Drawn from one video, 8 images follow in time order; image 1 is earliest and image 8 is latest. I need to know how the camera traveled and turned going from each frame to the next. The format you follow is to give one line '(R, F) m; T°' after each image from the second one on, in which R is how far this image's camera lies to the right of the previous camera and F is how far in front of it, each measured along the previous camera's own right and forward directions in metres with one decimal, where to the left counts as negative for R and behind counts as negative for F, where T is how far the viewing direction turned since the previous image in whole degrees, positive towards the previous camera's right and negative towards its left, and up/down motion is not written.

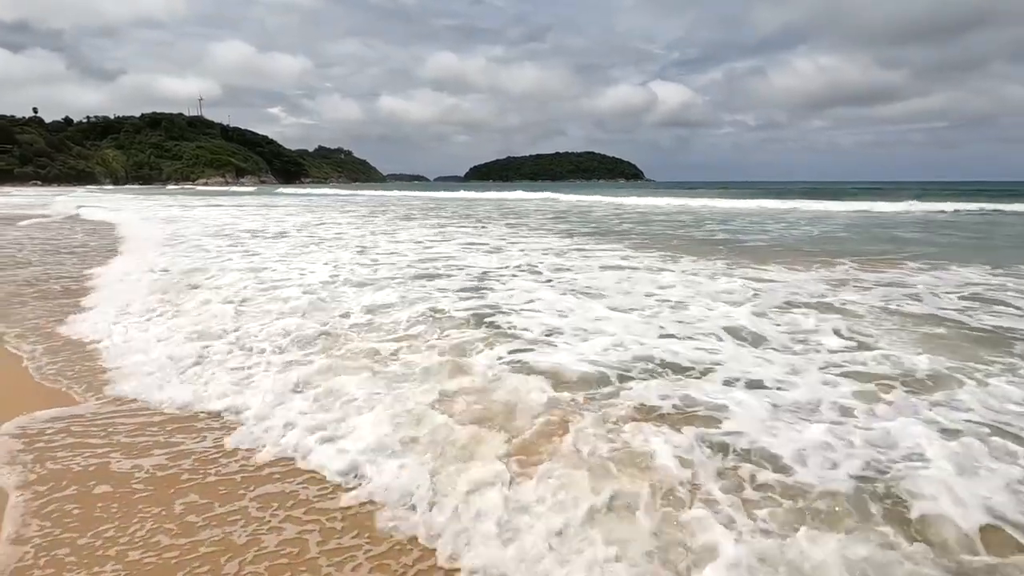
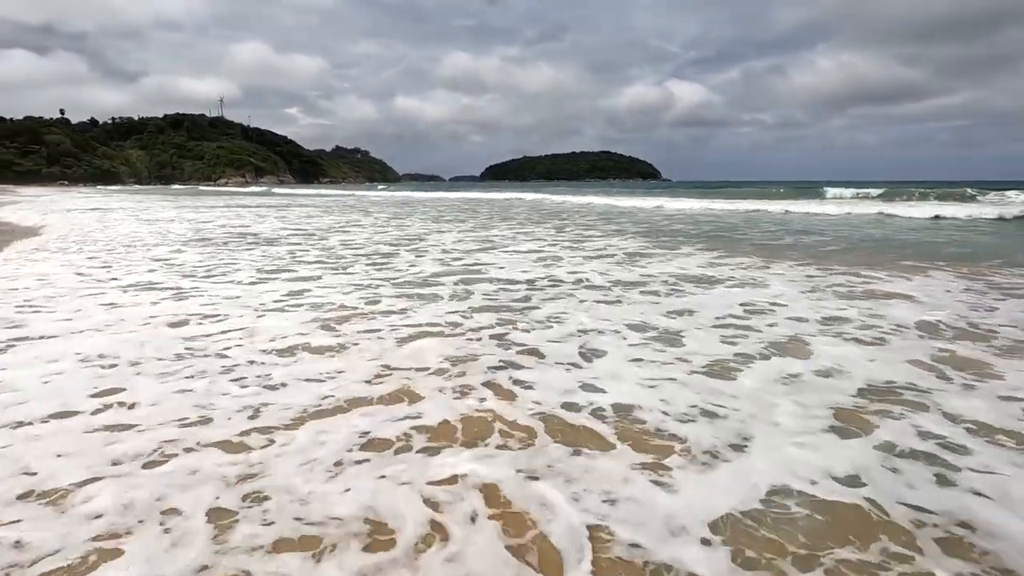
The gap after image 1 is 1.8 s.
(-0.5, +2.5) m; -2°
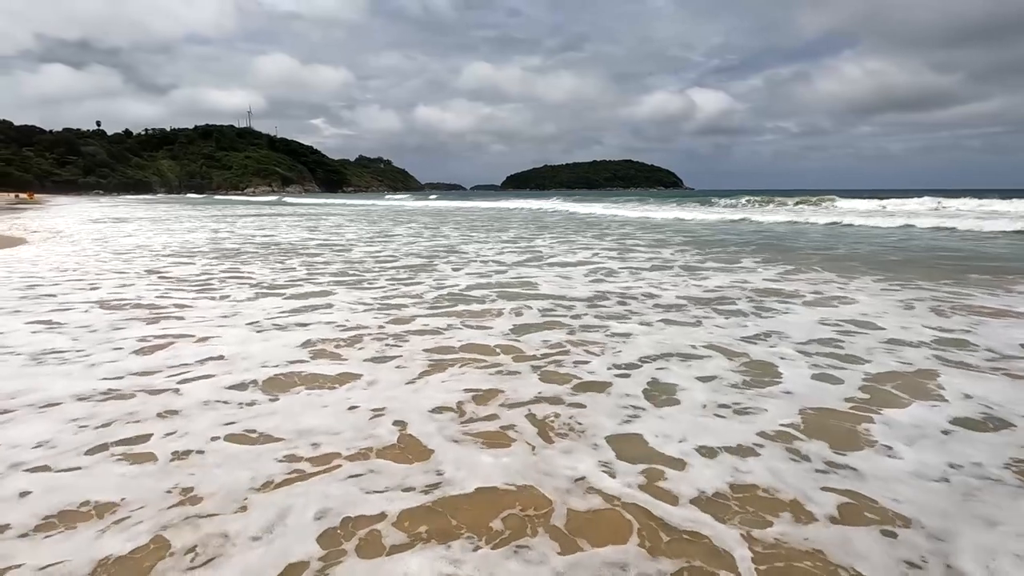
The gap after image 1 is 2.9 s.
(-0.2, +1.1) m; -2°
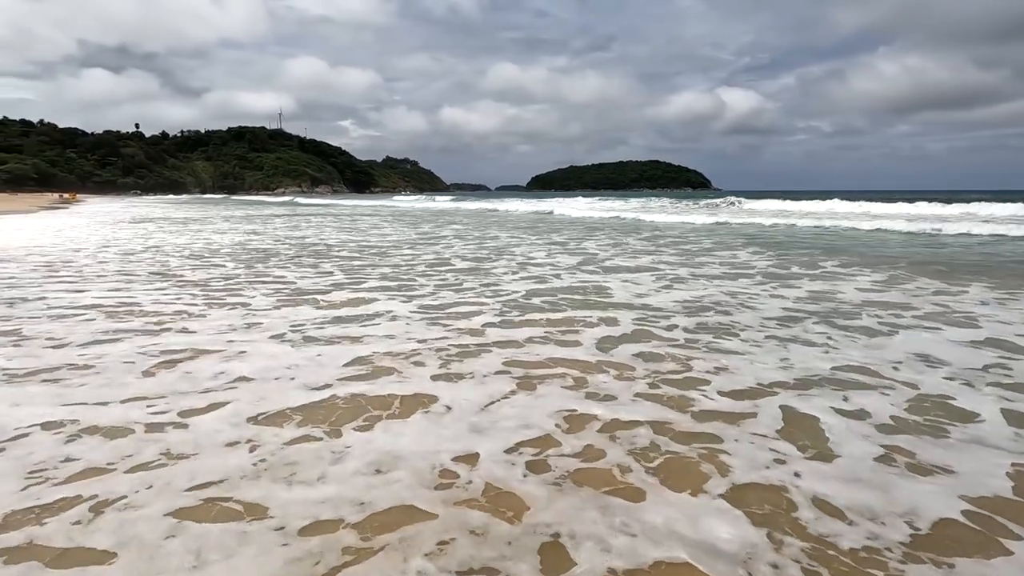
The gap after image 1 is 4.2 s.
(-0.5, +0.8) m; -3°
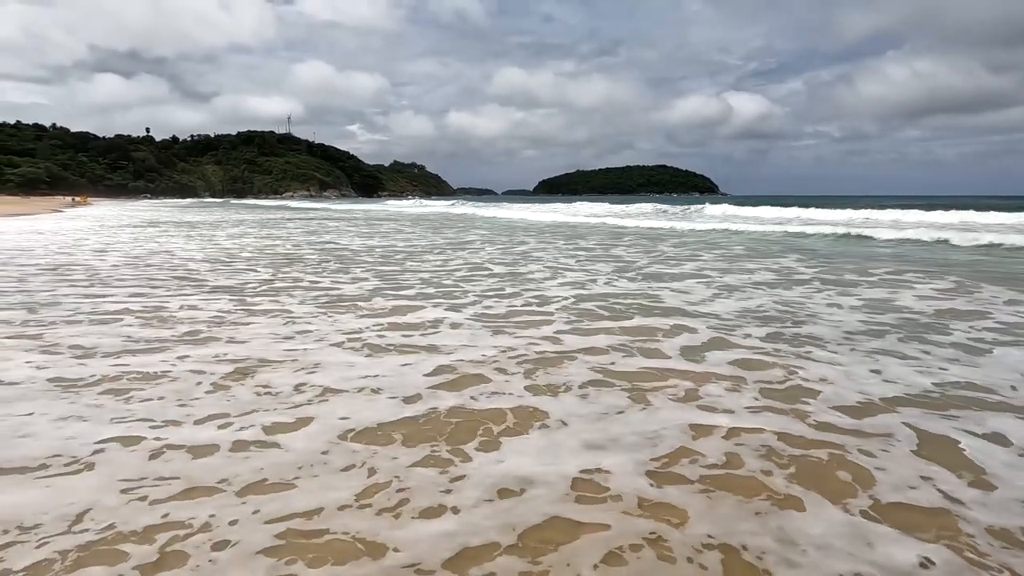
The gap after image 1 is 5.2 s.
(-0.5, +0.3) m; -1°
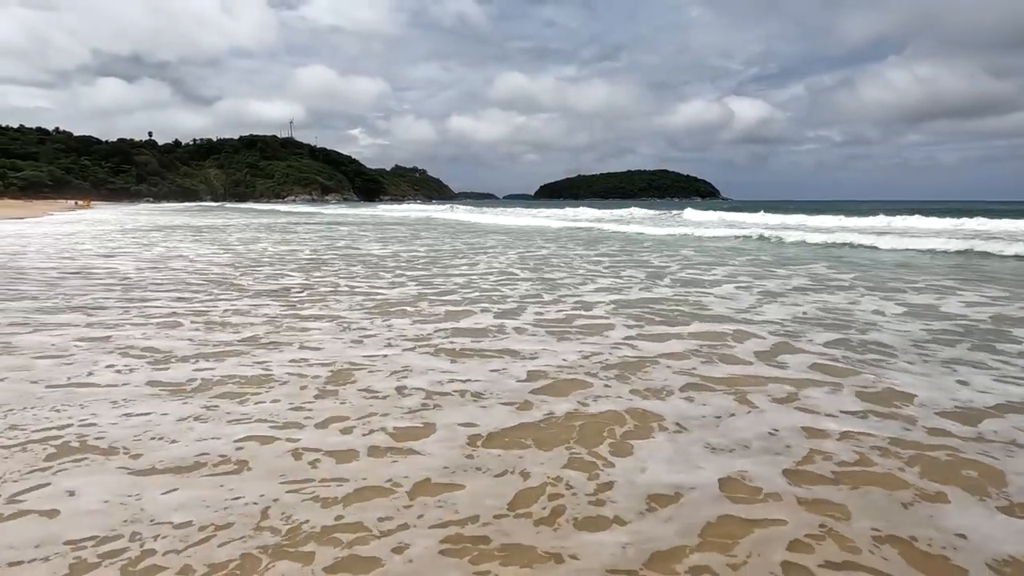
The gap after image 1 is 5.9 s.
(-0.6, 0.0) m; 0°
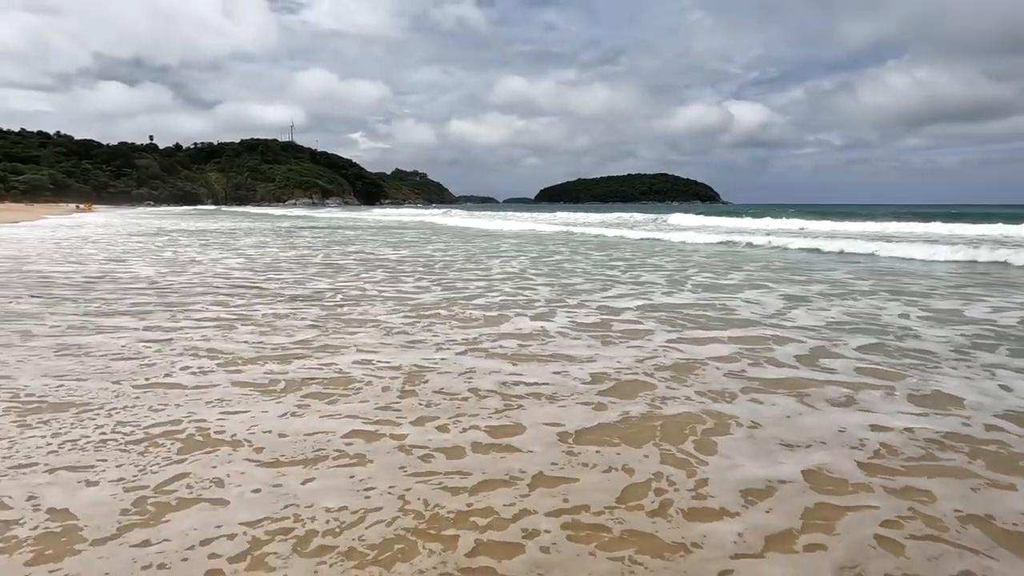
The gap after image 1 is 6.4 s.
(-0.4, -0.2) m; 0°
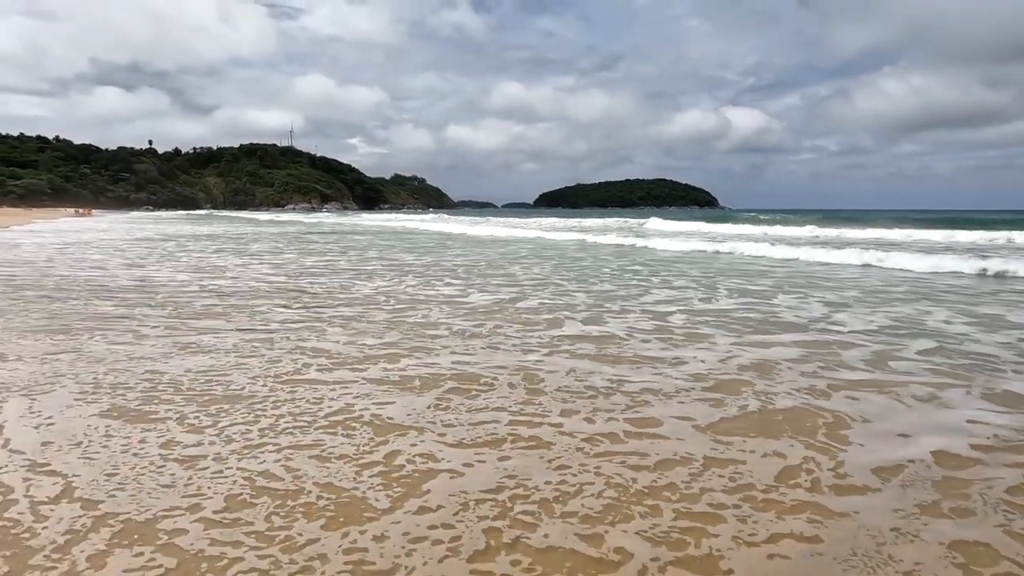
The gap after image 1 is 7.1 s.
(-0.7, -0.4) m; 0°
